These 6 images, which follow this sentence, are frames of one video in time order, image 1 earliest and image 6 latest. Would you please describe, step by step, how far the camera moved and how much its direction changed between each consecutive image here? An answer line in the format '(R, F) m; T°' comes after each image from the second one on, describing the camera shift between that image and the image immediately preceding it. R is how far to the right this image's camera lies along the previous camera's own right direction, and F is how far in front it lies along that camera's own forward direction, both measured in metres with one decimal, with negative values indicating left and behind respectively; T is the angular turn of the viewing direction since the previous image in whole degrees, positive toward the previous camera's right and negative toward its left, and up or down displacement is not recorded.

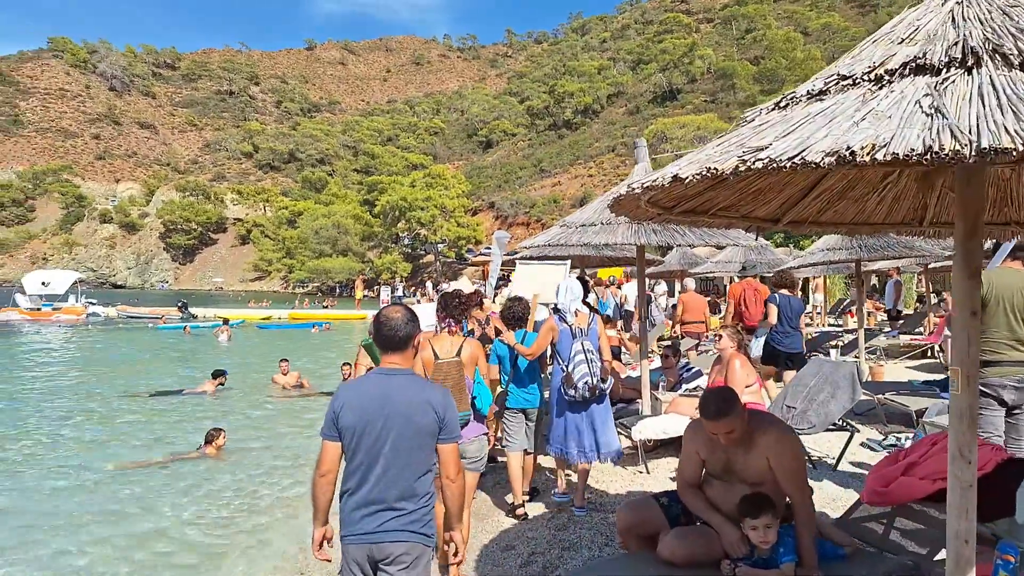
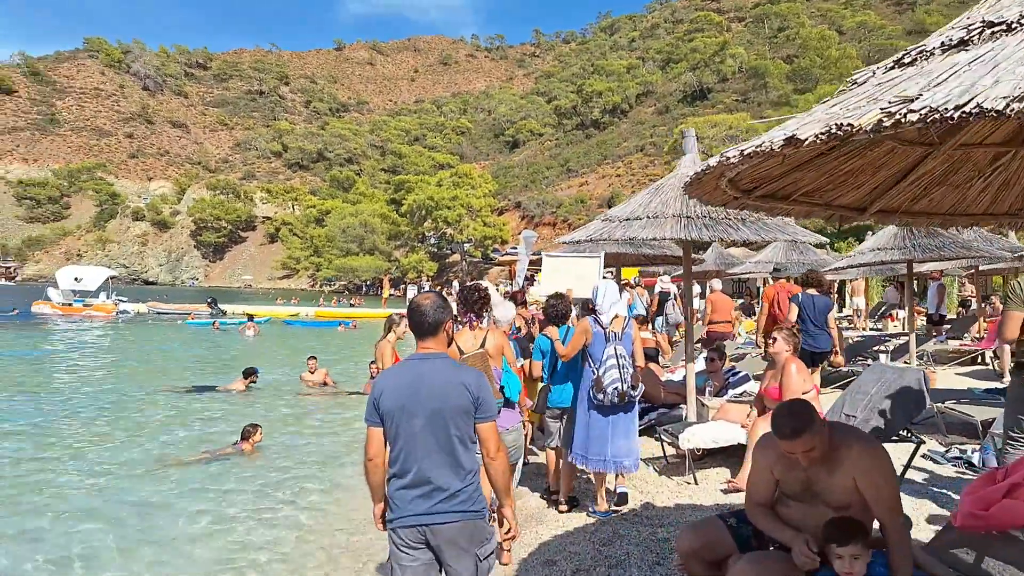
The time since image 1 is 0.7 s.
(-0.1, +0.3) m; -2°
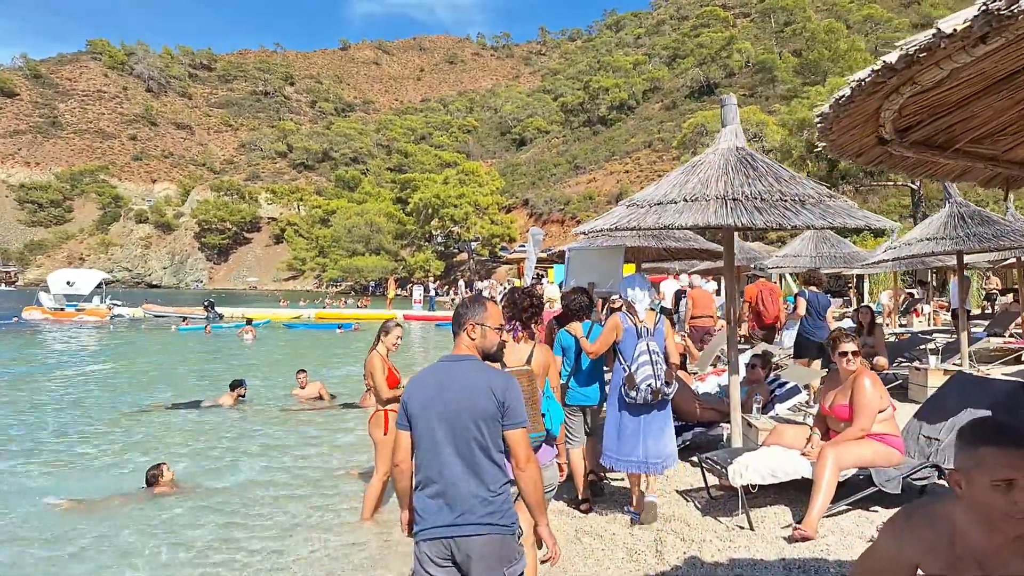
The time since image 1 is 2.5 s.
(0.0, +0.9) m; -1°
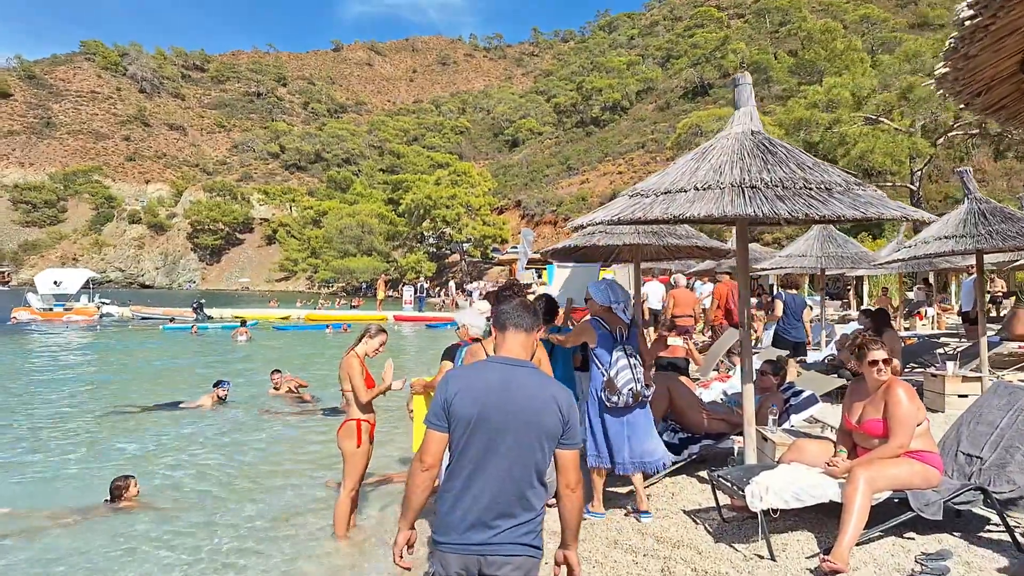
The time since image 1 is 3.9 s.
(0.0, +0.5) m; 0°
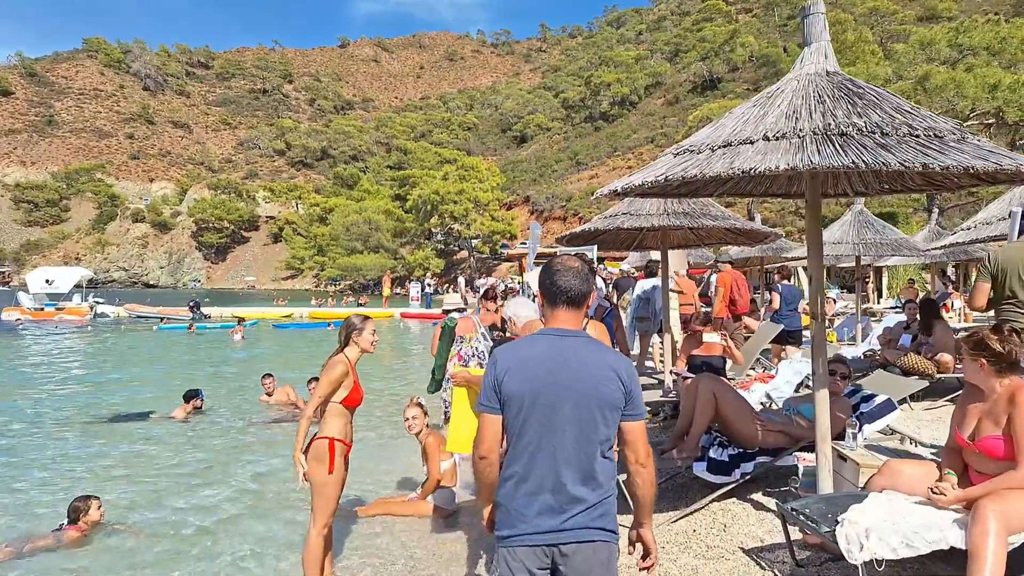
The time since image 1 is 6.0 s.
(0.0, +0.8) m; -1°
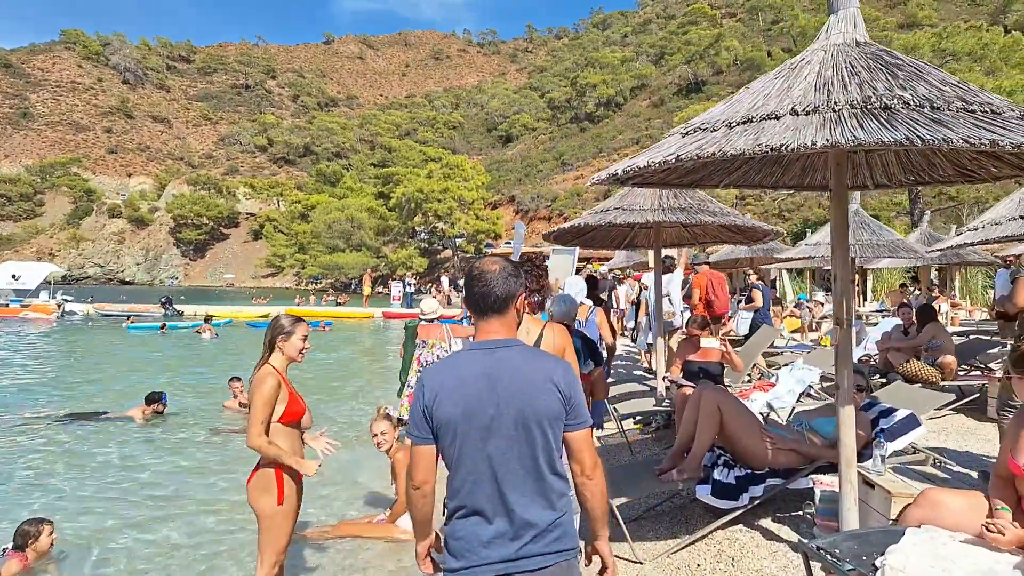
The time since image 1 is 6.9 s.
(0.0, +0.5) m; +1°
